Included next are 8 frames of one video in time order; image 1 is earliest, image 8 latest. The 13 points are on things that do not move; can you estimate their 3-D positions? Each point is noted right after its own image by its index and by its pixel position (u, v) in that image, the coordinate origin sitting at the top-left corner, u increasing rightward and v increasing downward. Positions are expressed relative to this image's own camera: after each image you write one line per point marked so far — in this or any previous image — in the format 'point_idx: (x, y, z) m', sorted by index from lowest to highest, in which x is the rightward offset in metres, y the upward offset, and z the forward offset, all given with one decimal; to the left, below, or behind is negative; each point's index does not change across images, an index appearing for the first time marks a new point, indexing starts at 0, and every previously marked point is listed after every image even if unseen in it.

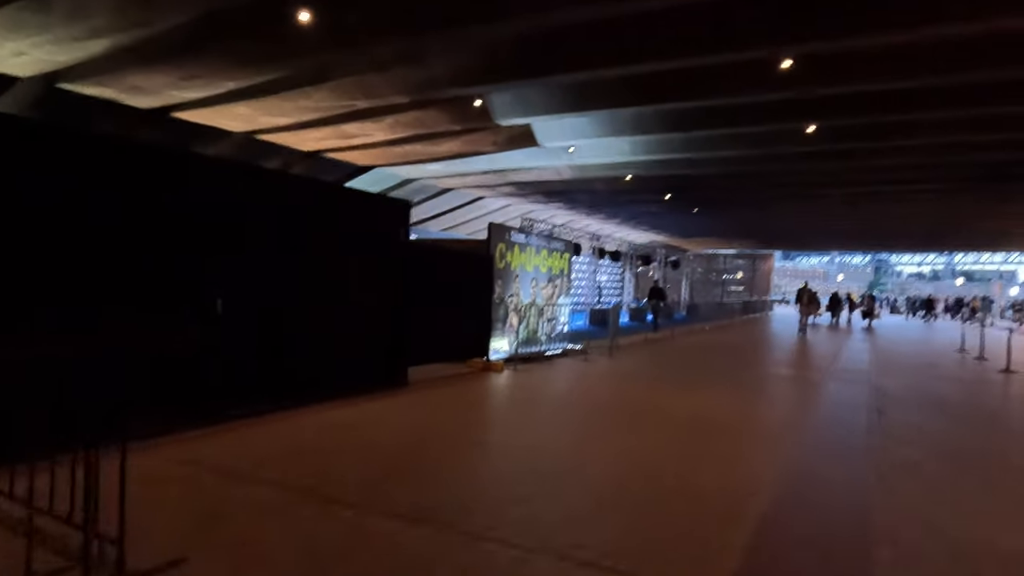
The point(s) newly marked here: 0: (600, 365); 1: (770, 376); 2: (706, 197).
0: (+1.7, -1.3, +12.0) m
1: (+4.7, -1.5, +12.1) m
2: (+5.4, +2.5, +18.4) m
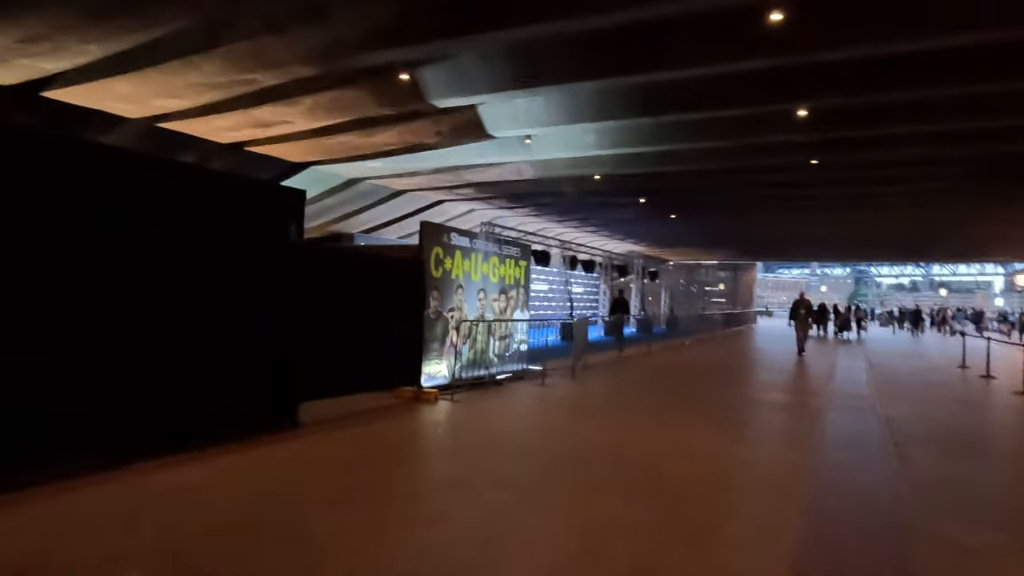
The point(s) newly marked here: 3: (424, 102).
0: (+0.8, -1.5, +10.3) m
1: (+3.8, -1.7, +10.5) m
2: (+4.4, +2.2, +16.8) m
3: (-1.2, +2.5, +8.9) m
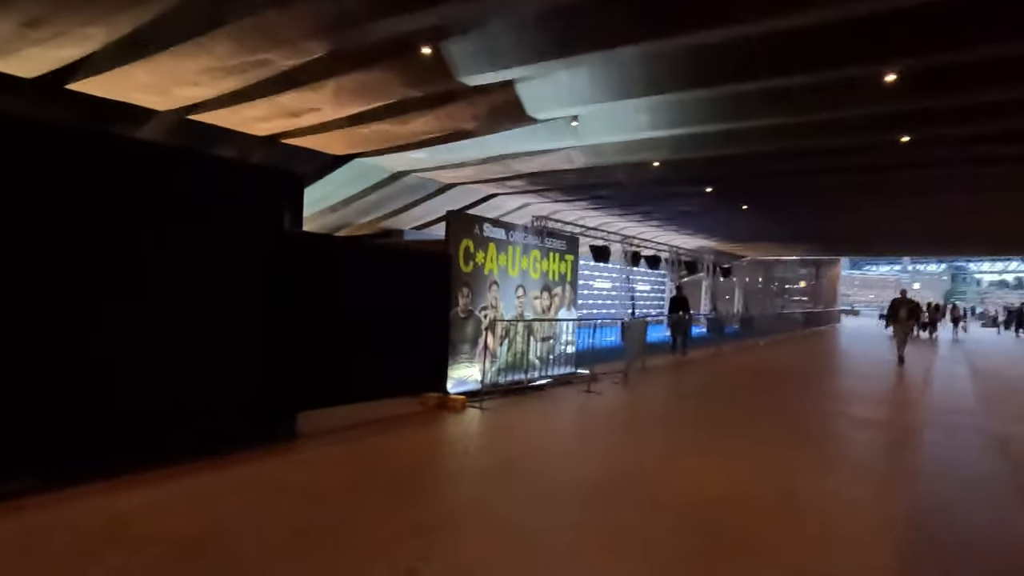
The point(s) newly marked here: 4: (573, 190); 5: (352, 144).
0: (+1.5, -1.5, +9.3) m
1: (+4.5, -1.6, +9.2) m
2: (+5.7, +2.3, +15.4) m
3: (-0.7, +2.5, +8.1) m
4: (+1.5, +2.3, +16.1) m
5: (-2.7, +2.5, +11.4) m
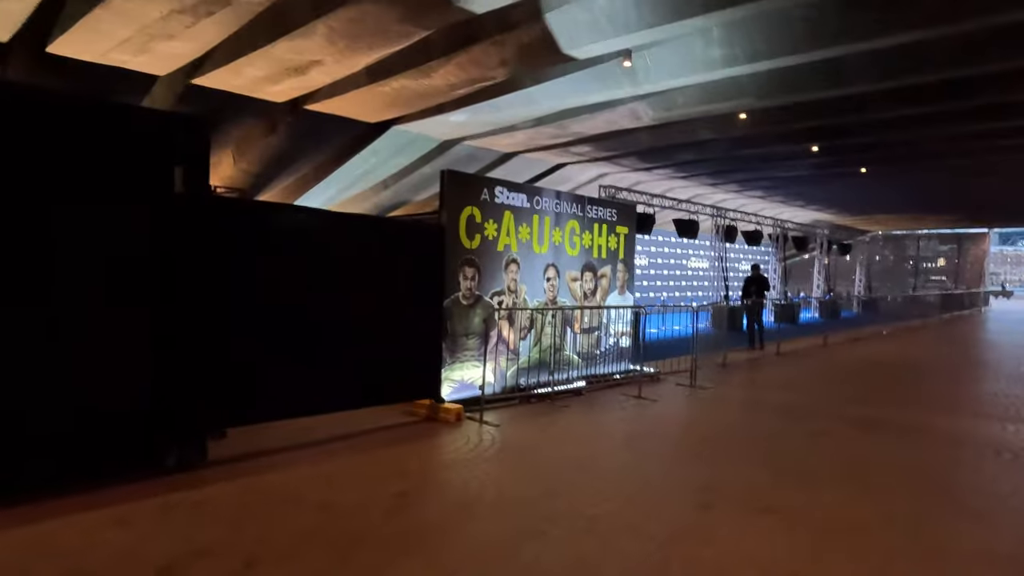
0: (+1.8, -1.2, +7.4) m
1: (+4.8, -1.4, +6.8) m
2: (+6.9, +2.7, +12.6) m
3: (-0.6, +2.7, +6.5) m
4: (+3.0, +2.8, +14.0) m
5: (-2.0, +2.8, +10.0) m
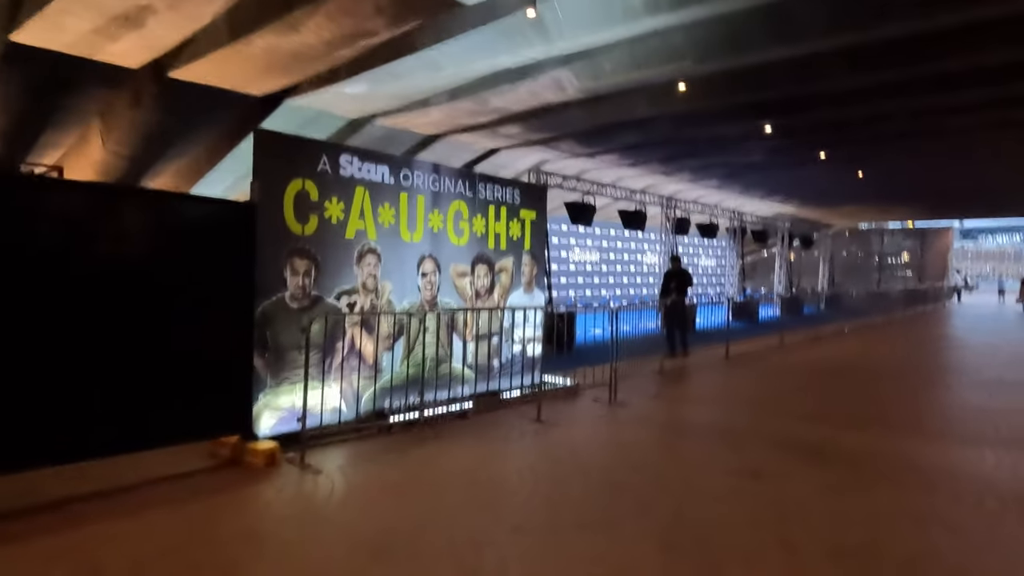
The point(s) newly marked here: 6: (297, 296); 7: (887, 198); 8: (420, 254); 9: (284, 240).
0: (+0.7, -1.2, +6.0) m
1: (+3.6, -1.3, +5.5) m
2: (+5.5, +2.8, +11.4) m
3: (-1.7, +2.8, +5.0) m
4: (+1.5, +2.8, +12.6) m
5: (-3.2, +2.8, +8.5) m
6: (-1.6, -0.1, +4.8) m
7: (+11.2, +2.7, +19.9) m
8: (-0.8, +0.3, +5.7) m
9: (-1.6, +0.3, +4.7) m
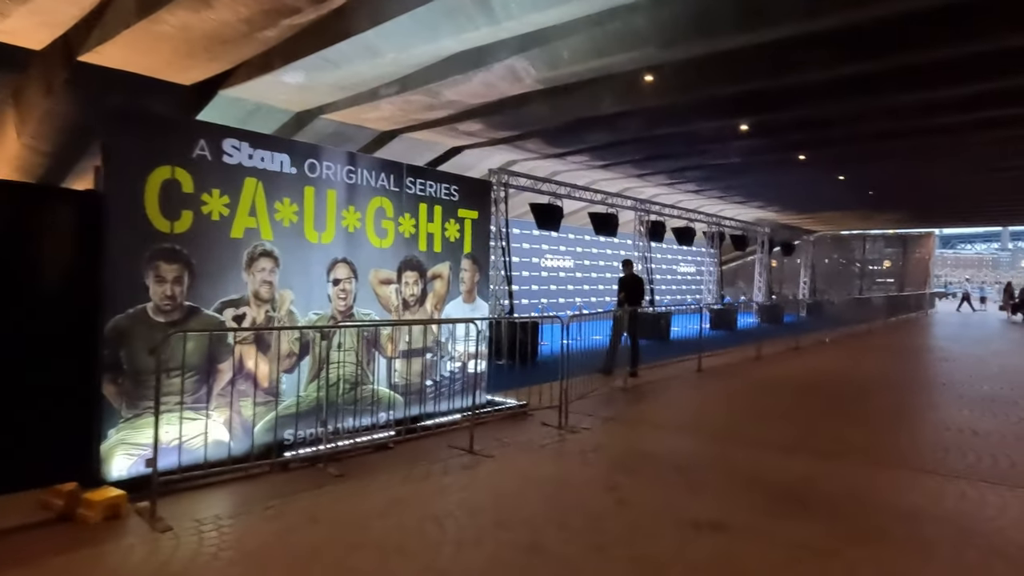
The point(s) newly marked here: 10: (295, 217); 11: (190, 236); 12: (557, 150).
0: (+0.1, -1.3, +5.2) m
1: (+3.1, -1.4, +4.8) m
2: (+4.9, +2.6, +10.8) m
3: (-2.2, +2.7, +4.2) m
4: (+0.9, +2.7, +11.9) m
5: (-3.8, +2.7, +7.6) m
6: (-2.1, -0.1, +3.9) m
7: (+10.4, +2.5, +19.4) m
8: (-1.3, +0.2, +4.9) m
9: (-2.1, +0.3, +3.8) m
10: (-1.5, +0.5, +4.6) m
11: (-2.0, +0.3, +4.0) m
12: (+0.8, +2.7, +12.6) m
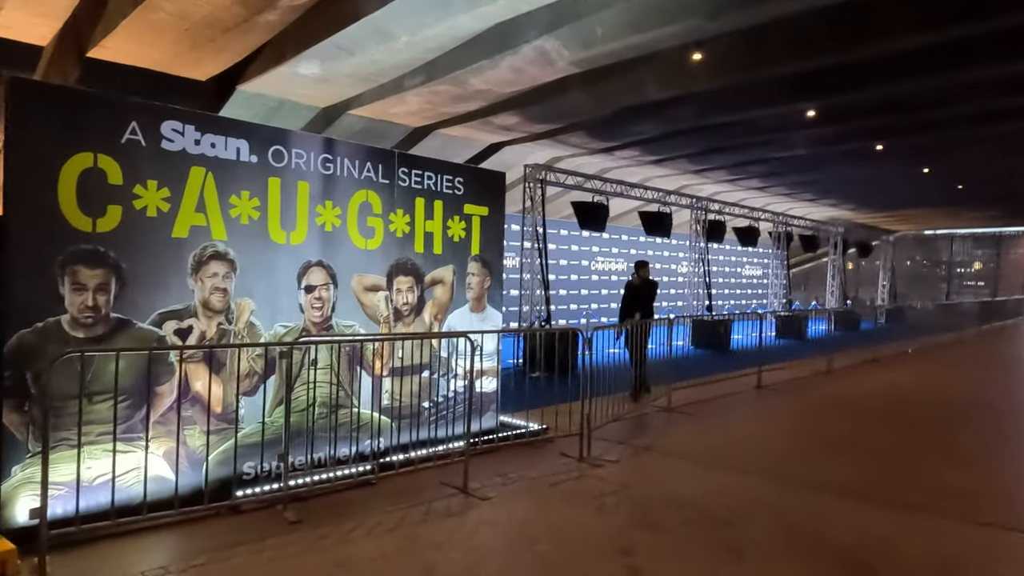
0: (+0.2, -1.3, +4.4) m
1: (+3.1, -1.5, +3.6) m
2: (+5.4, +2.6, +9.5) m
3: (-2.3, +2.6, +3.6) m
4: (+1.5, +2.6, +11.0) m
5: (-3.6, +2.6, +7.2) m
6: (-2.1, -0.2, +3.3) m
7: (+11.7, +2.4, +17.5) m
8: (-1.3, +0.2, +4.2) m
9: (-2.2, +0.2, +3.2) m
10: (-1.5, +0.4, +4.0) m
11: (-2.0, +0.3, +3.4) m
12: (+1.6, +2.6, +11.7) m
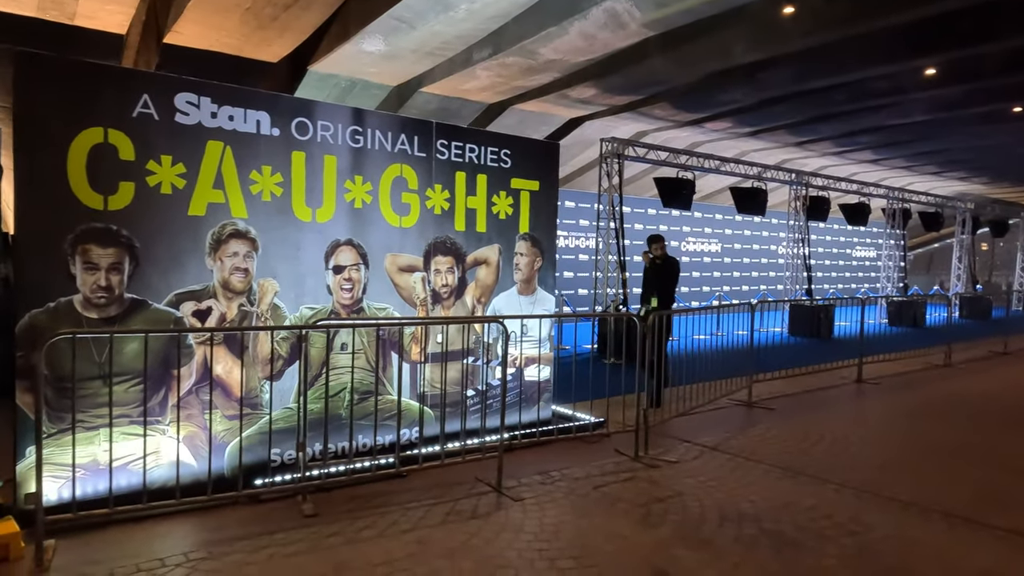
0: (+0.4, -1.2, +4.0) m
1: (+3.2, -1.4, +2.8) m
2: (+6.4, +2.8, +8.1) m
3: (-2.1, +2.8, +3.5) m
4: (+2.7, +2.9, +10.2) m
5: (-2.8, +2.8, +7.2) m
6: (-2.0, -0.1, +3.2) m
7: (+13.8, +2.7, +15.1) m
8: (-1.1, +0.3, +4.0) m
9: (-2.1, +0.3, +3.1) m
10: (-1.3, +0.6, +3.8) m
11: (-1.9, +0.4, +3.3) m
12: (+2.9, +2.9, +10.9) m
